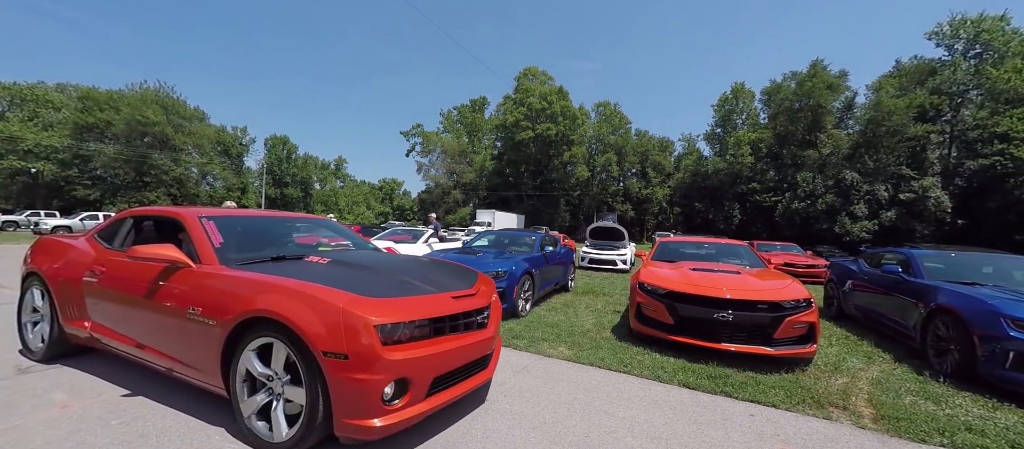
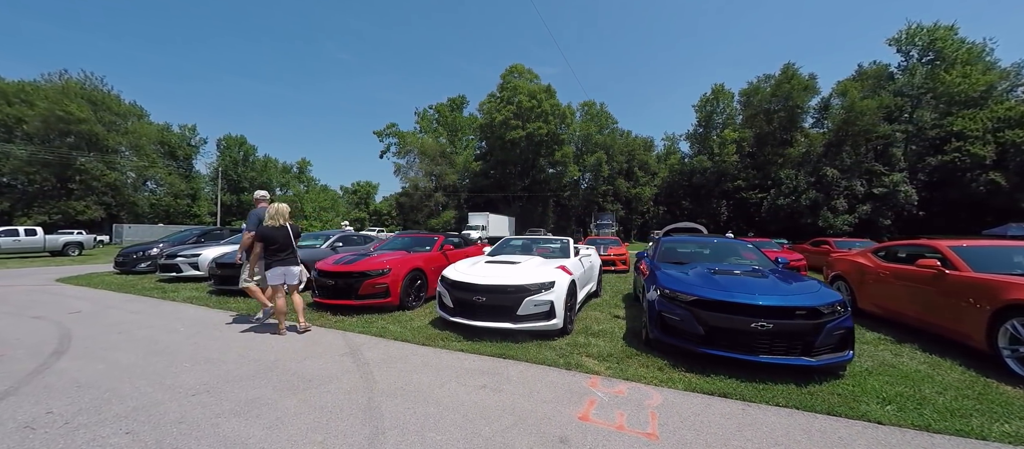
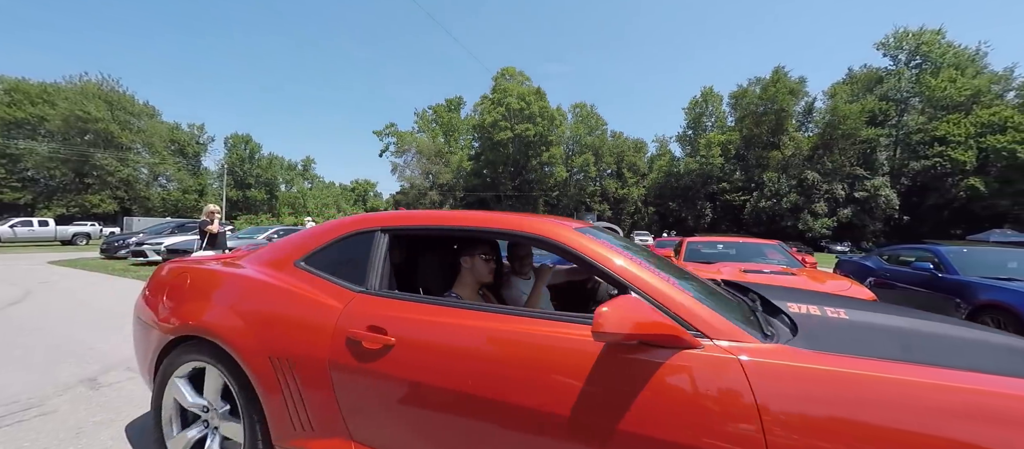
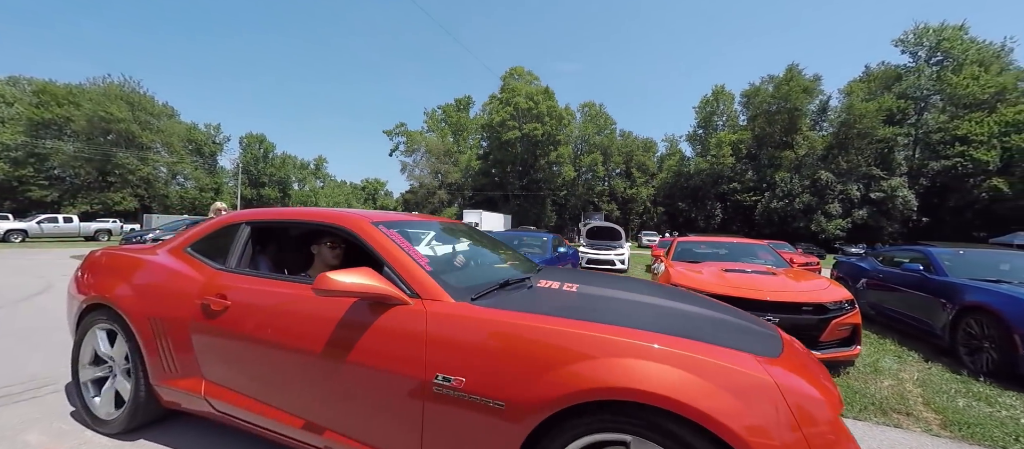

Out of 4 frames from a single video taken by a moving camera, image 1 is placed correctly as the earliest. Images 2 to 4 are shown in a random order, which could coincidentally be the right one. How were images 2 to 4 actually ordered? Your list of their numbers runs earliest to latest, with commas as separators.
4, 3, 2
